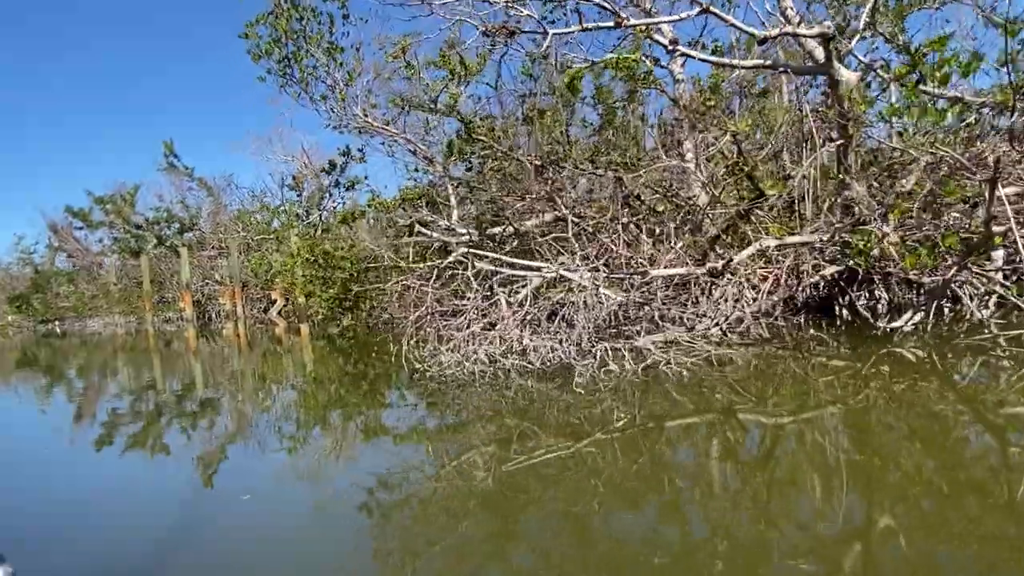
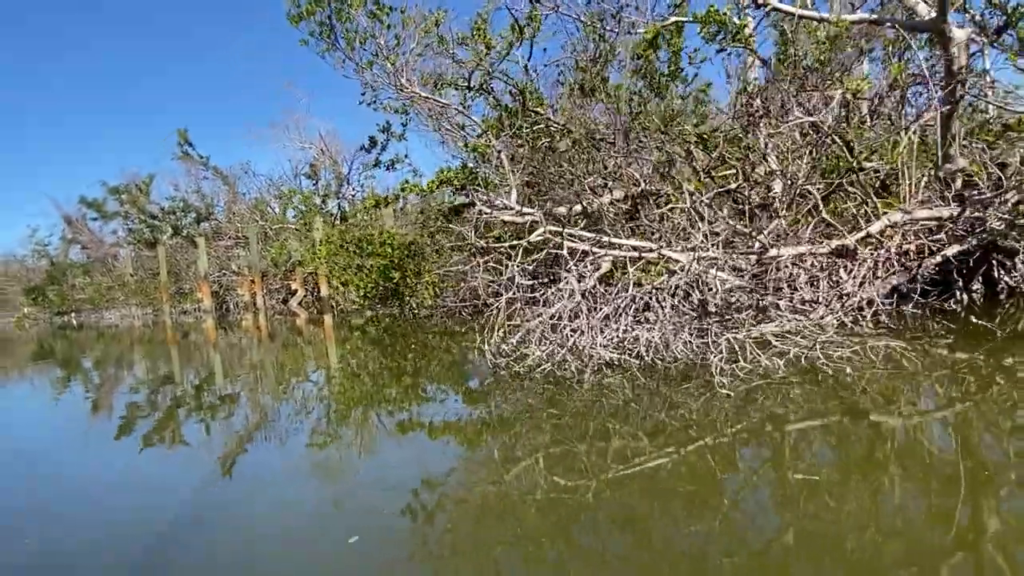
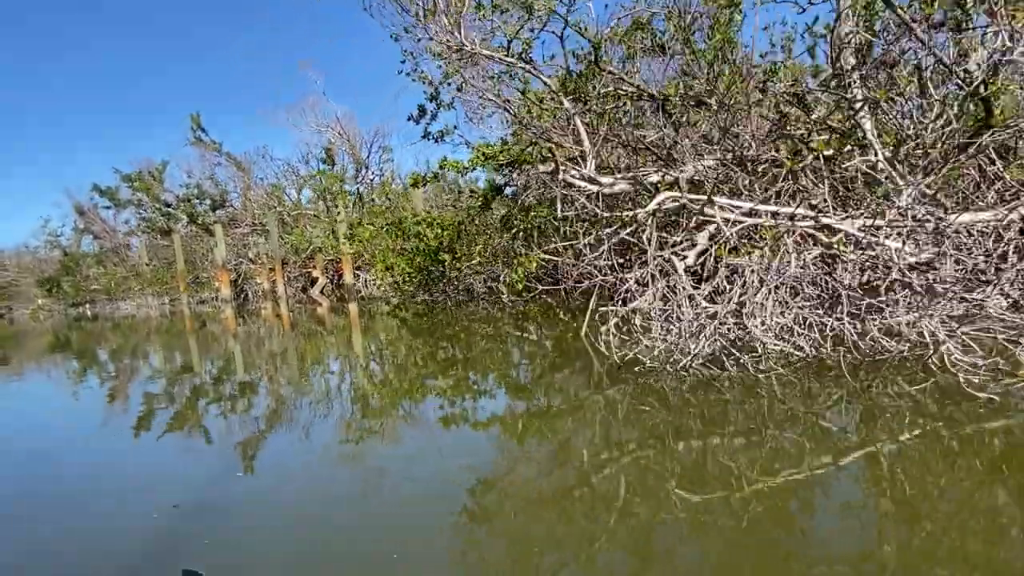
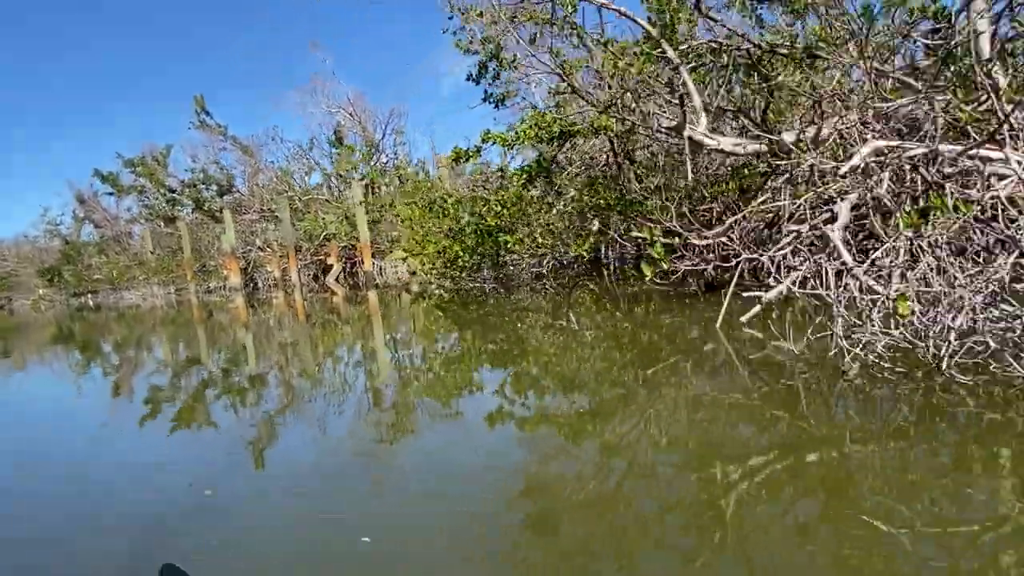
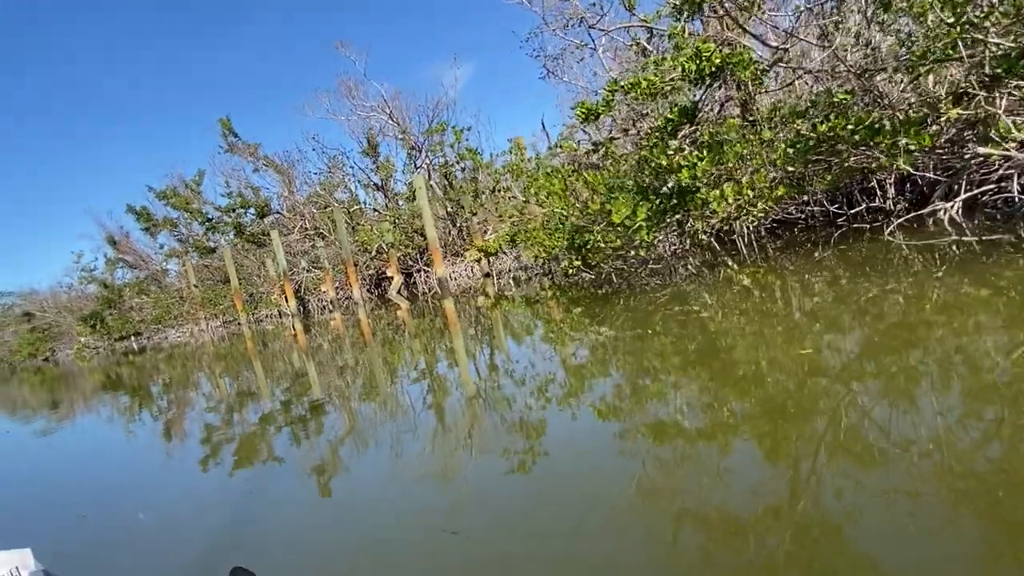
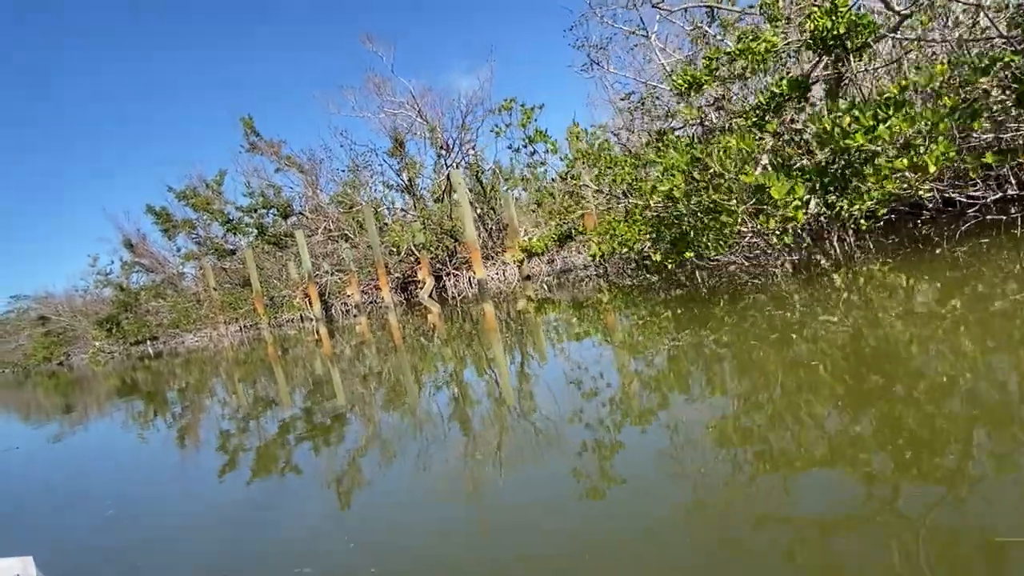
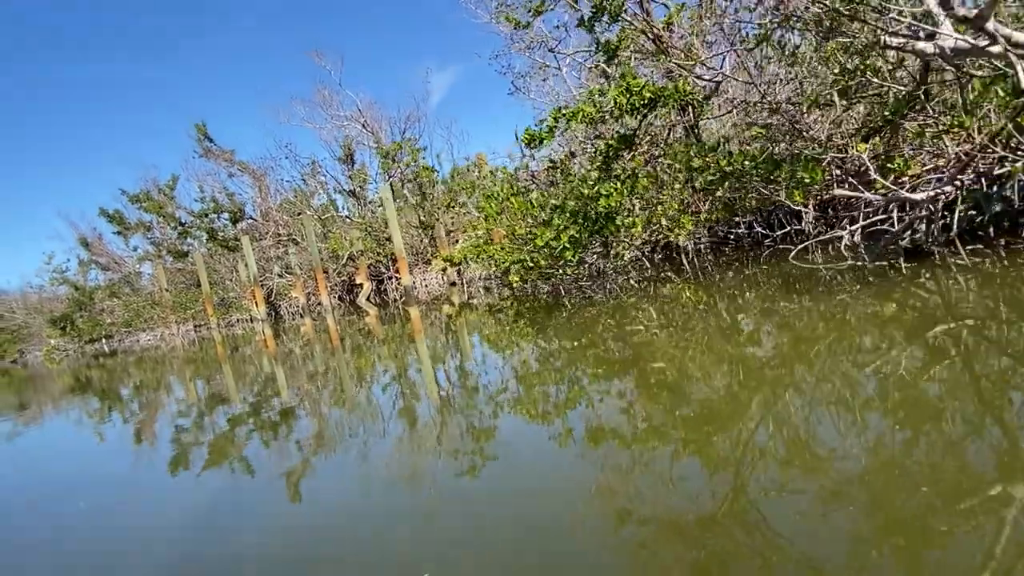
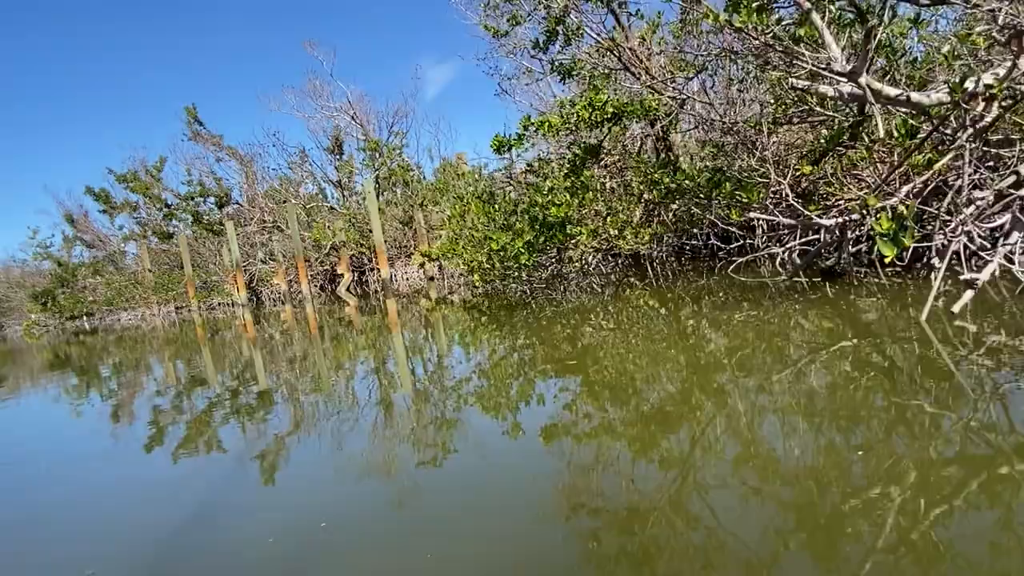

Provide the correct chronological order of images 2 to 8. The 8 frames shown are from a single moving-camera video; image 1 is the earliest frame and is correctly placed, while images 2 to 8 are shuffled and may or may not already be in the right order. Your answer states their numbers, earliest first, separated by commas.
2, 3, 4, 8, 7, 5, 6
